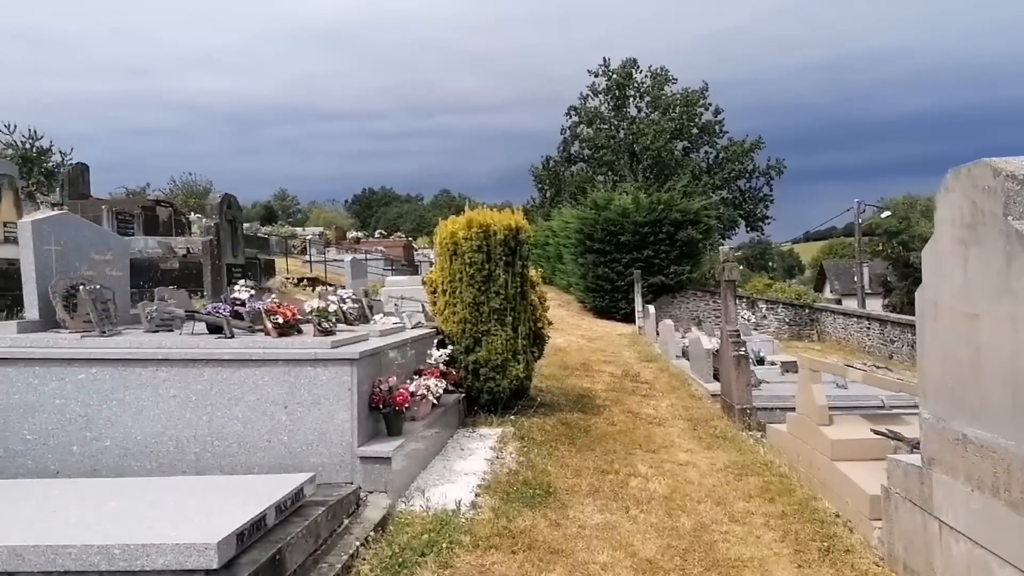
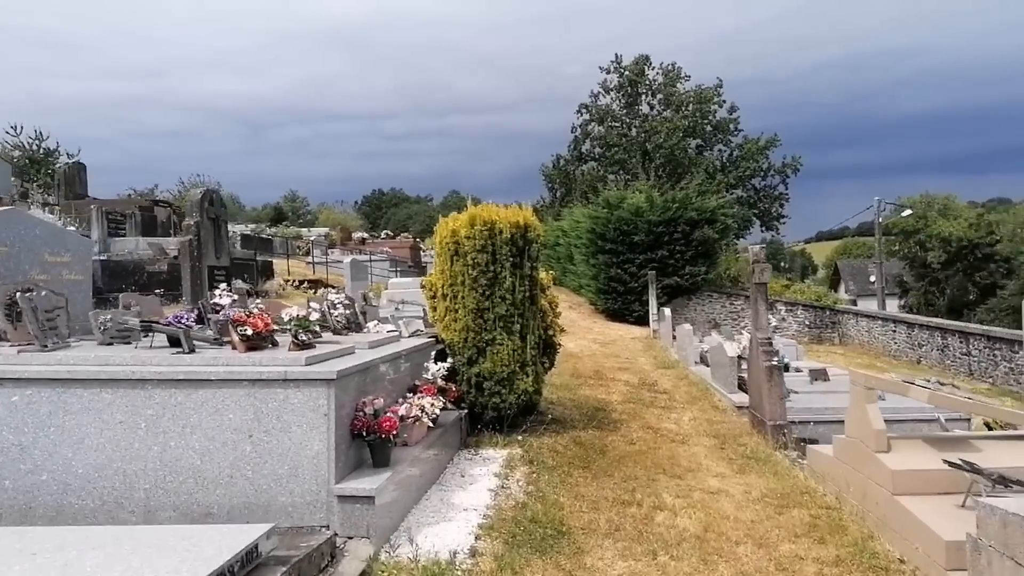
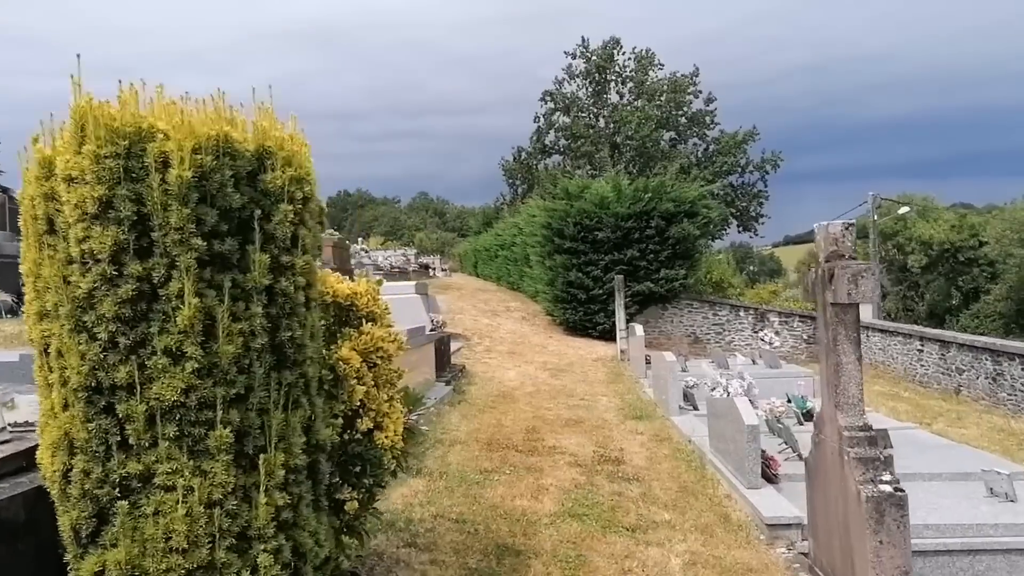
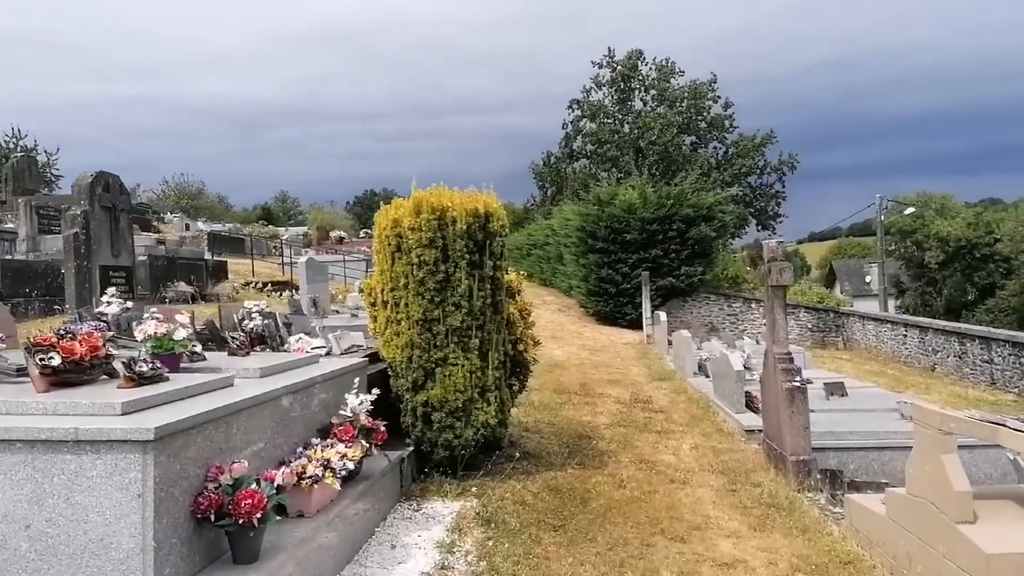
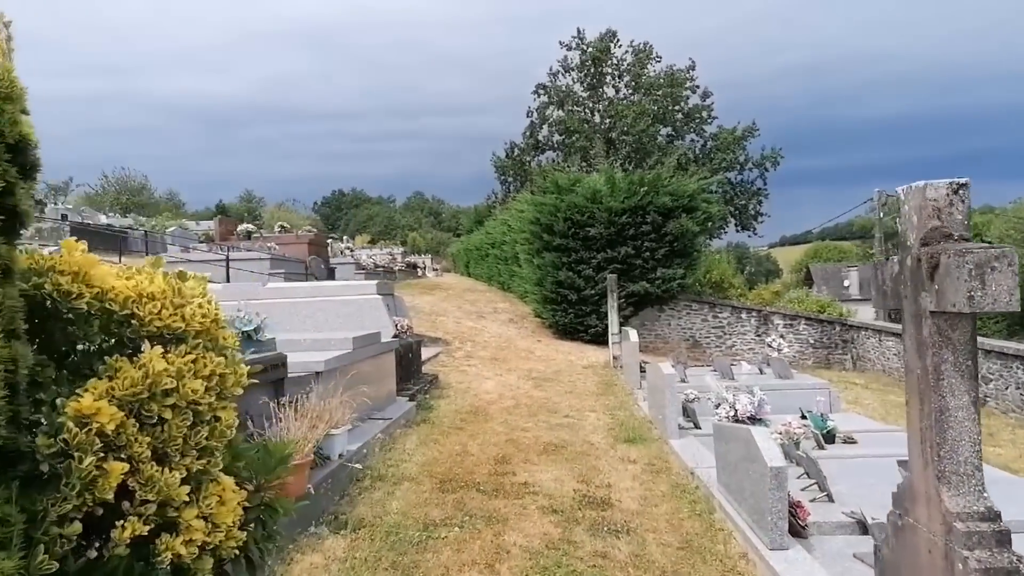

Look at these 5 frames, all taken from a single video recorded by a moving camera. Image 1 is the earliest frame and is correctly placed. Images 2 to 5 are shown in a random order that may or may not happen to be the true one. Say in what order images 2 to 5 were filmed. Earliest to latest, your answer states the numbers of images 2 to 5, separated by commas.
2, 4, 3, 5
